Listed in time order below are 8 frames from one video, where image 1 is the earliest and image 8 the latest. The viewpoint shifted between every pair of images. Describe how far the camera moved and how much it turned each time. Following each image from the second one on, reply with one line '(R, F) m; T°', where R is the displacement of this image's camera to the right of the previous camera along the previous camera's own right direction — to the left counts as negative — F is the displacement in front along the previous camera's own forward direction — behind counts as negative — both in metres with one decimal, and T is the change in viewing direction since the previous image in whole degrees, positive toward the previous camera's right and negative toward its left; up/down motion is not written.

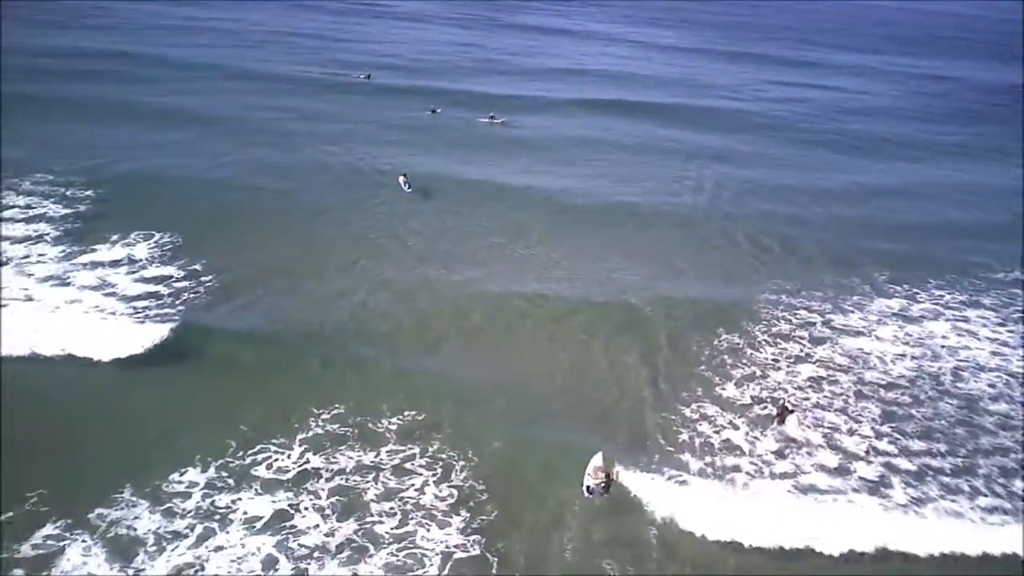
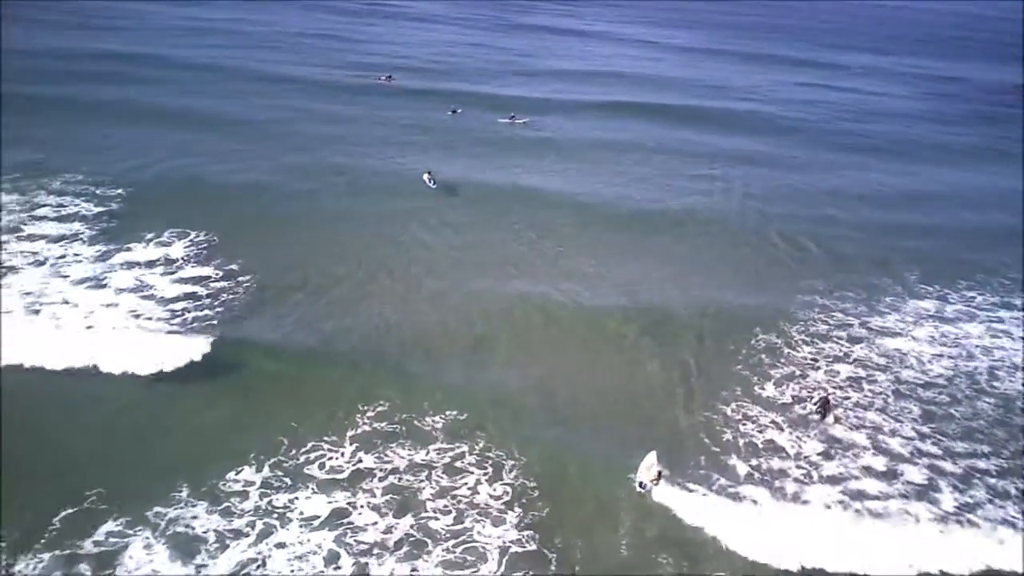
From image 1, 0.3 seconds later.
(-0.9, -0.1) m; 0°
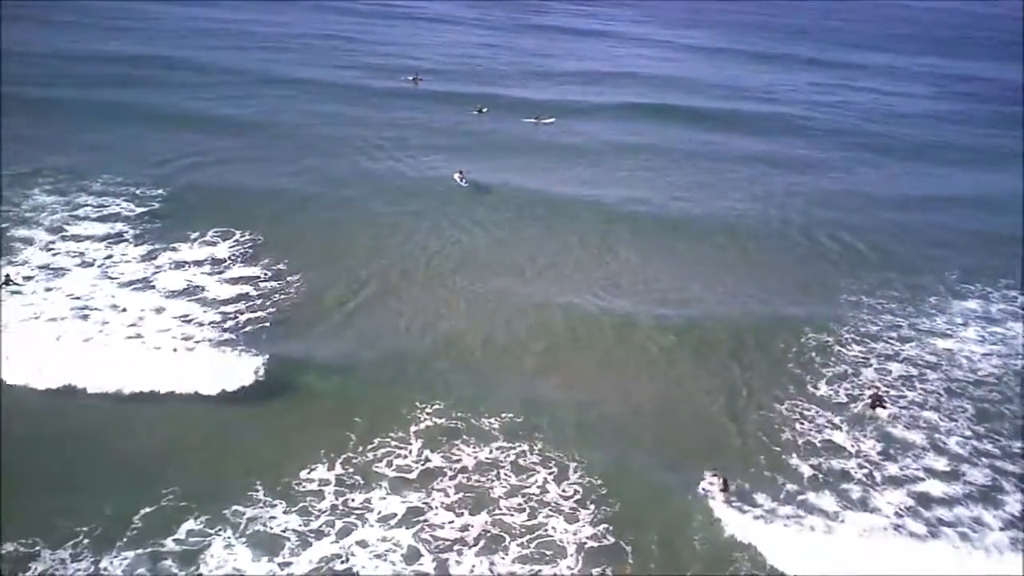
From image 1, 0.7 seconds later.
(-1.2, 0.0) m; 0°
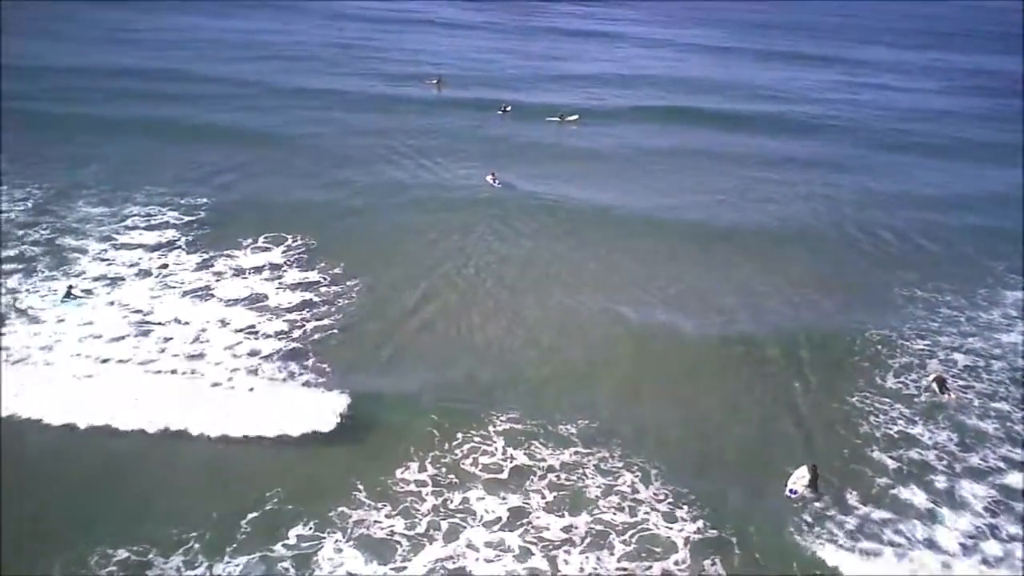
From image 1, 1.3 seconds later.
(-1.6, 0.0) m; 0°
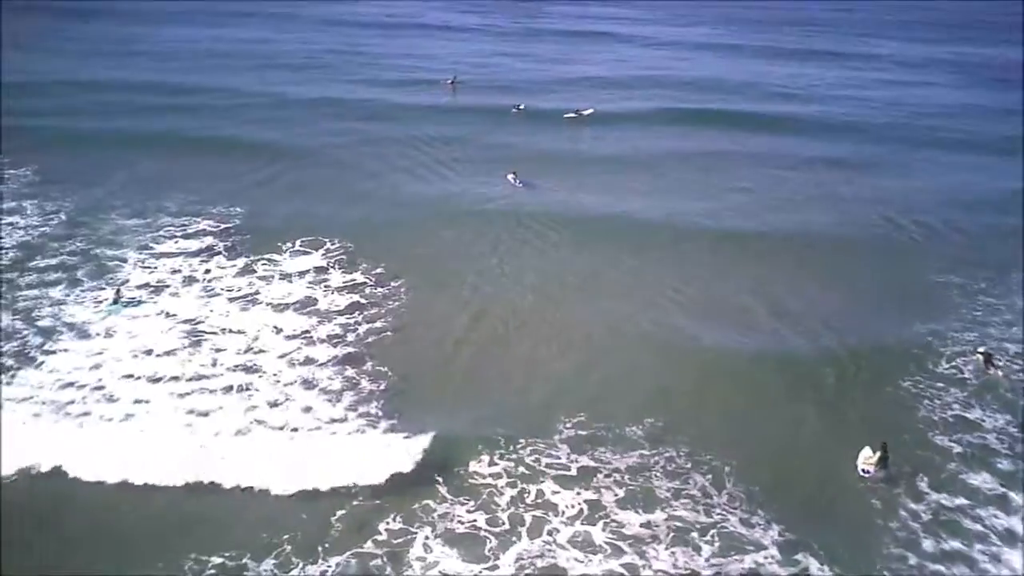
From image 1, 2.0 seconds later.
(-1.4, -0.1) m; +1°
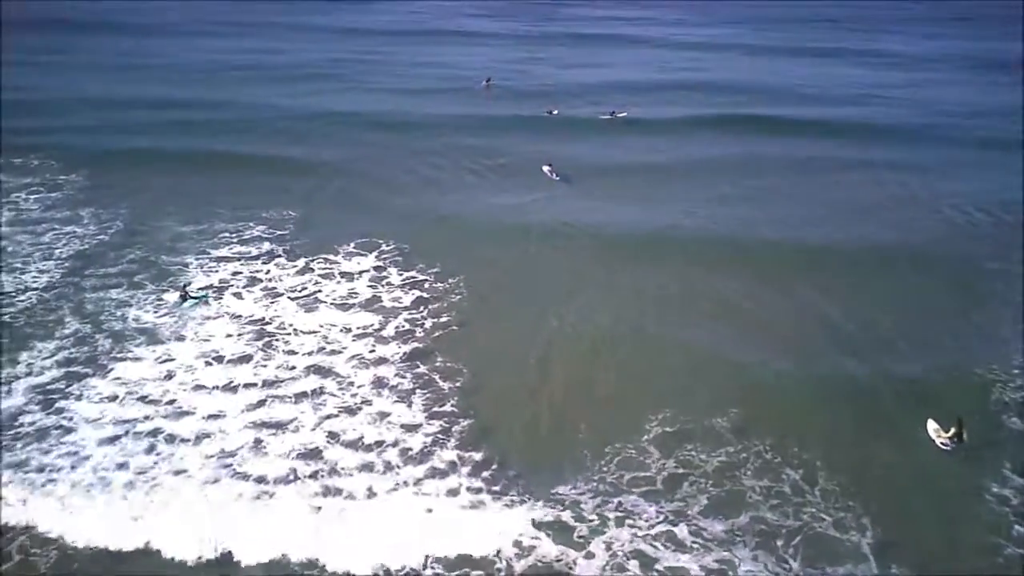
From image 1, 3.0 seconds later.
(-1.3, -0.1) m; -1°
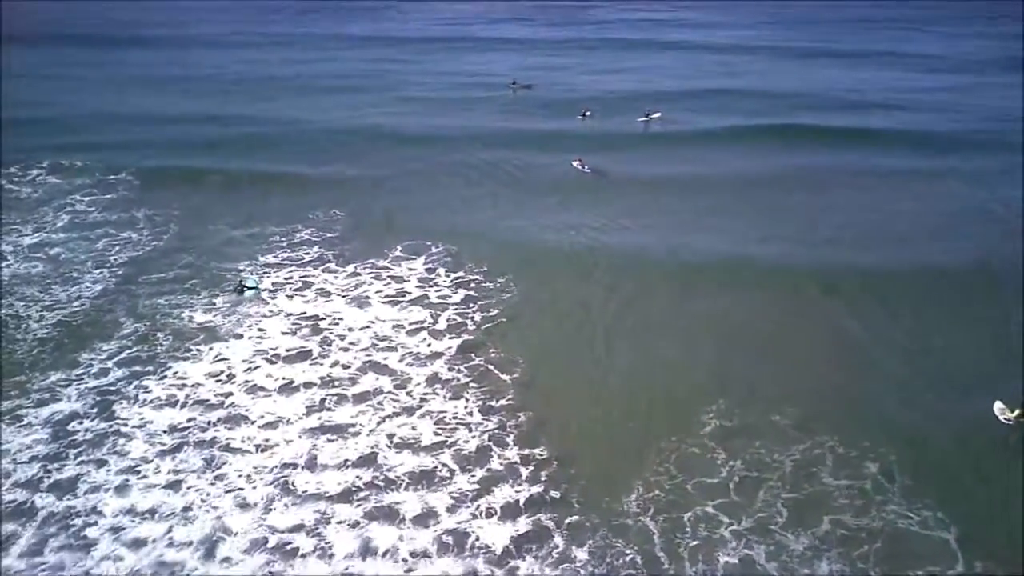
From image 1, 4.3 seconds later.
(-0.8, +0.3) m; -2°
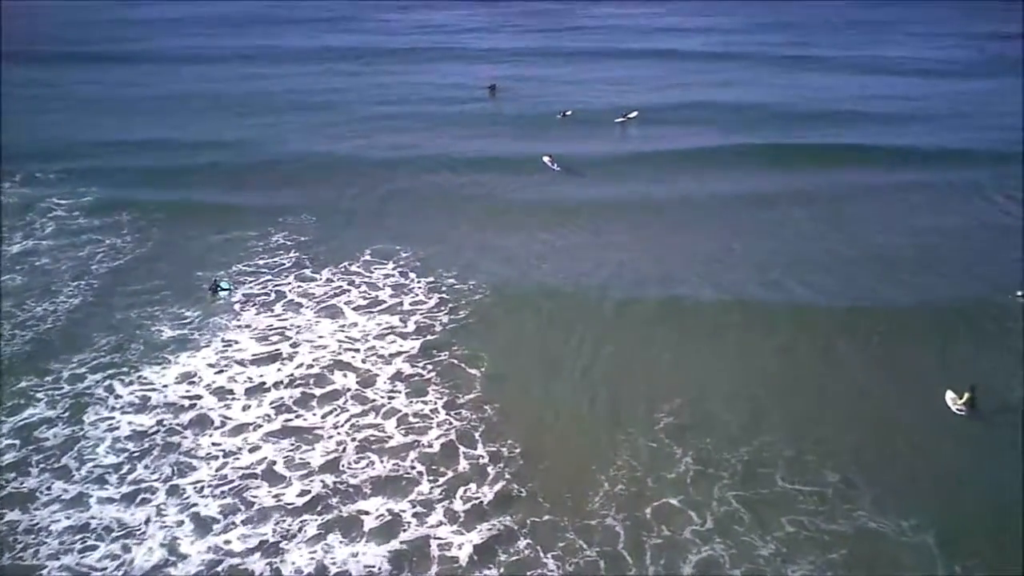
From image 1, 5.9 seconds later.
(+1.3, -0.2) m; -1°
